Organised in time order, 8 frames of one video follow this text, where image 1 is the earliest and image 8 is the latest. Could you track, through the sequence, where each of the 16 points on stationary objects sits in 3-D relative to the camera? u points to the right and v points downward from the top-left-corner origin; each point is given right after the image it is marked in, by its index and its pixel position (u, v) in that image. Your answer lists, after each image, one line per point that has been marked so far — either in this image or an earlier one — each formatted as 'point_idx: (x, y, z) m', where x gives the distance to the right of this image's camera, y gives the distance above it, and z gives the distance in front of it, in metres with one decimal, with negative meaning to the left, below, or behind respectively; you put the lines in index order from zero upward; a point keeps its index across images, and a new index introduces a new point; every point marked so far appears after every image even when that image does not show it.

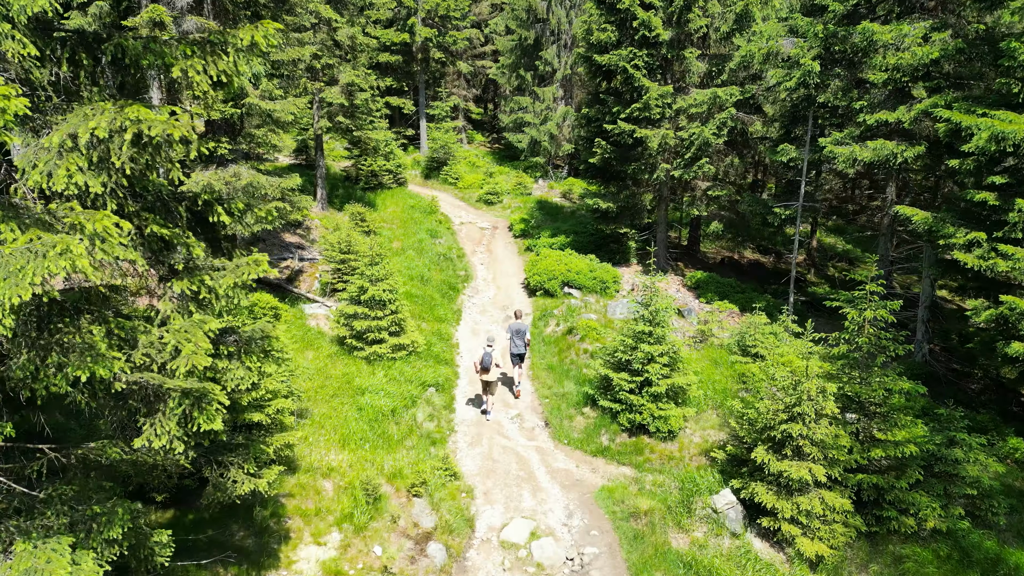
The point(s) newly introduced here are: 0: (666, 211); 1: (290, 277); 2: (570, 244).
0: (+3.8, +1.9, +17.8) m
1: (-4.9, +0.2, +15.6) m
2: (+1.5, +1.2, +19.0) m
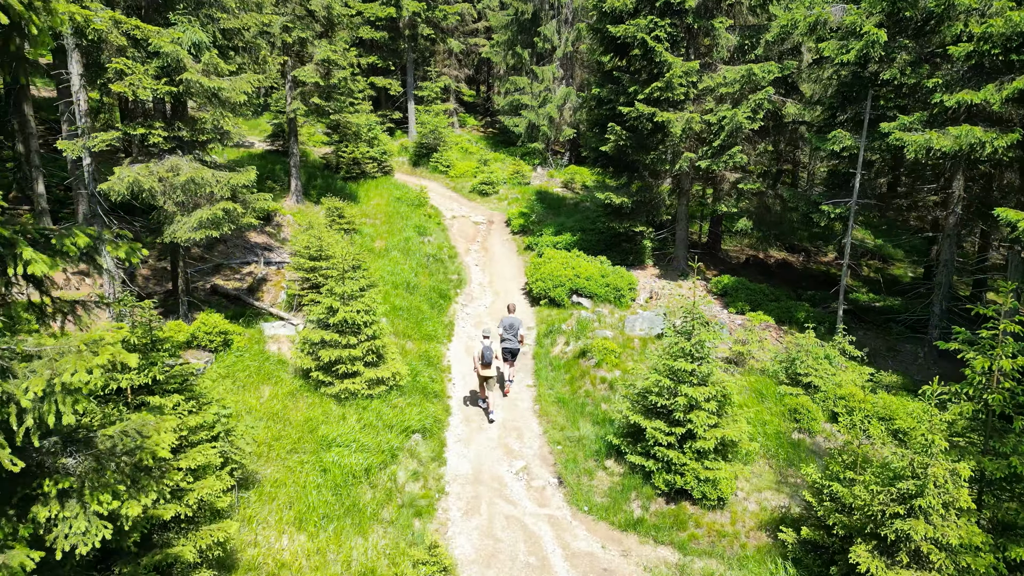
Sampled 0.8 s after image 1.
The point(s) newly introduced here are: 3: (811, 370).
0: (+3.8, +1.8, +15.6) m
1: (-4.9, 0.0, +13.3) m
2: (+1.5, +1.1, +16.7) m
3: (+4.5, -1.2, +10.8) m
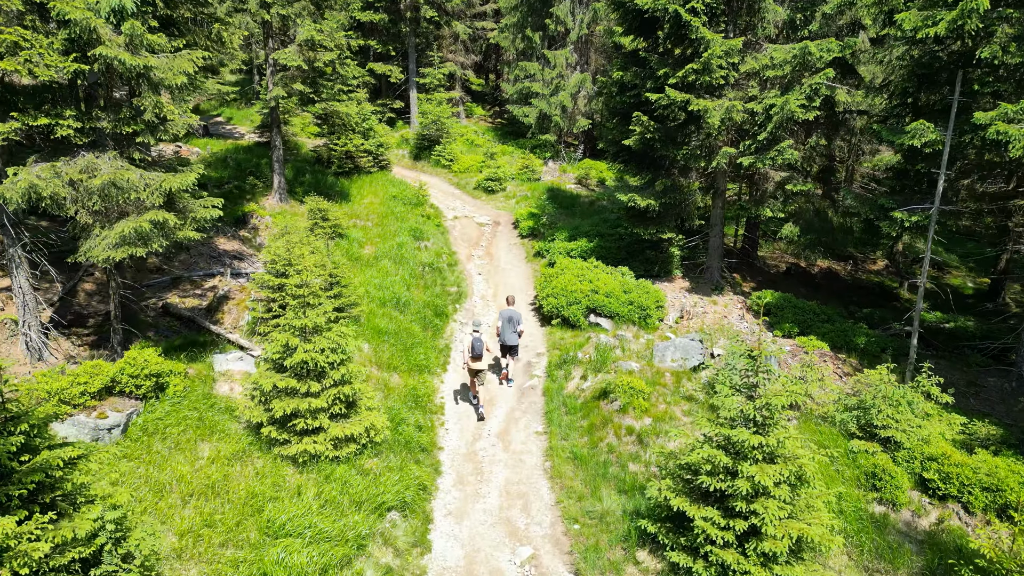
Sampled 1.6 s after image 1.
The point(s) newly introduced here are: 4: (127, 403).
0: (+3.9, +1.5, +13.4) m
1: (-4.7, -0.3, +11.3) m
2: (+1.7, +0.8, +14.6) m
3: (+4.6, -1.6, +8.7) m
4: (-4.2, -1.3, +7.9) m
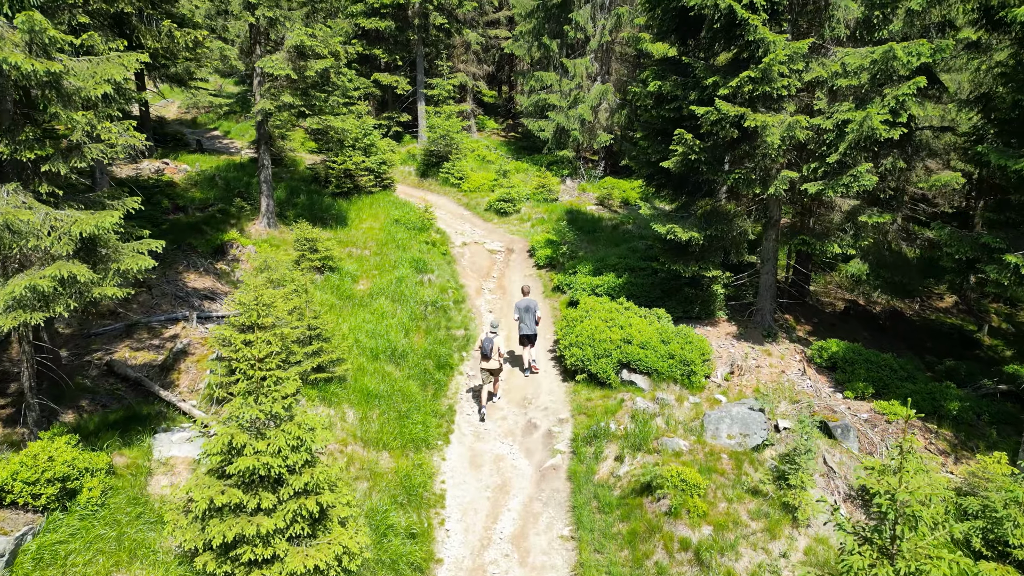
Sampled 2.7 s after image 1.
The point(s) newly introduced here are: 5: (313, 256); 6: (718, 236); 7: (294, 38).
0: (+4.2, +0.7, +11.3) m
1: (-4.5, -1.0, +9.4) m
2: (+1.9, 0.0, +12.6) m
3: (+4.8, -2.3, +6.6) m
4: (-4.1, -1.9, +5.9) m
5: (-3.6, +0.6, +12.9) m
6: (+3.2, +0.8, +11.2) m
7: (-4.3, +4.9, +14.1) m
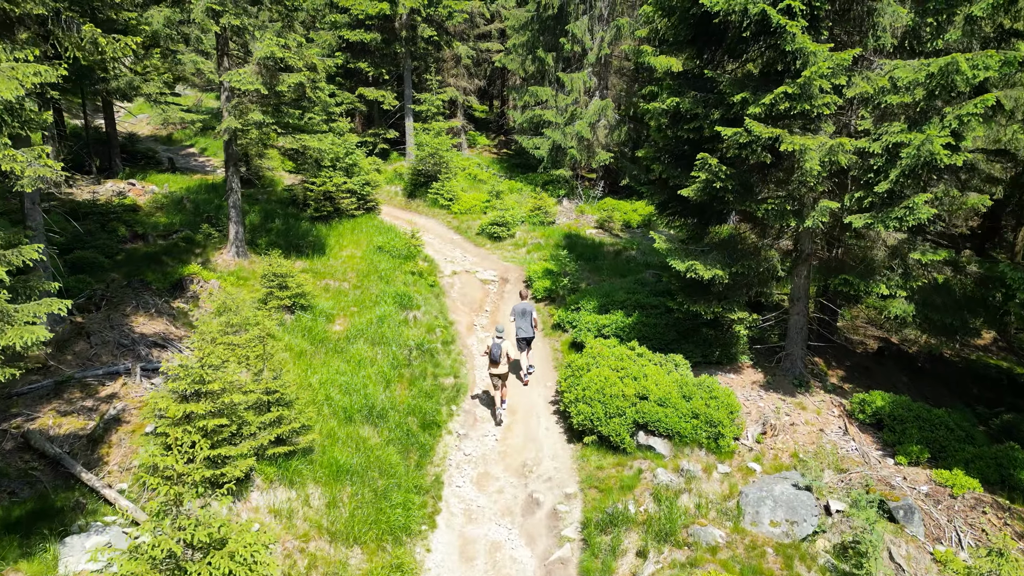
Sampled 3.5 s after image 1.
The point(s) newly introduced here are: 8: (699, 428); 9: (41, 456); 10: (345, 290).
0: (+4.1, +0.1, +10.0) m
1: (-4.5, -1.6, +7.8) m
2: (+1.9, -0.6, +11.2) m
3: (+4.8, -2.8, +5.2) m
4: (-4.0, -2.4, +4.4) m
5: (-3.6, -0.1, +11.4) m
6: (+3.1, +0.2, +9.8) m
7: (-4.4, +4.2, +12.7) m
8: (+2.3, -1.7, +8.7) m
9: (-4.9, -1.7, +7.4) m
10: (-3.1, 0.0, +13.2) m
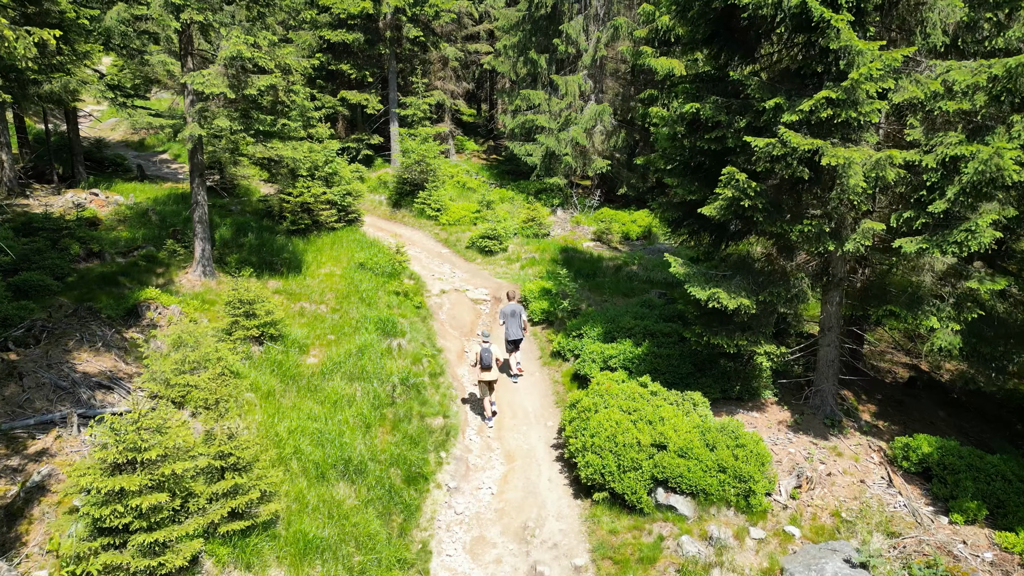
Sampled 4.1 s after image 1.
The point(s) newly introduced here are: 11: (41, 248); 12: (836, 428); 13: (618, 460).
0: (+4.1, -0.3, +8.8) m
1: (-4.5, -1.9, +6.6) m
2: (+1.8, -1.0, +10.0) m
3: (+4.8, -3.2, +4.0) m
4: (-4.0, -2.8, +3.1) m
5: (-3.7, -0.5, +10.2) m
6: (+3.1, -0.1, +8.6) m
7: (-4.5, +3.8, +11.4) m
8: (+2.2, -2.1, +7.5) m
9: (-4.8, -2.1, +6.1) m
10: (-3.1, -0.4, +11.9) m
11: (-8.2, +0.7, +12.5) m
12: (+4.1, -1.8, +9.1) m
13: (+1.2, -1.9, +7.9) m
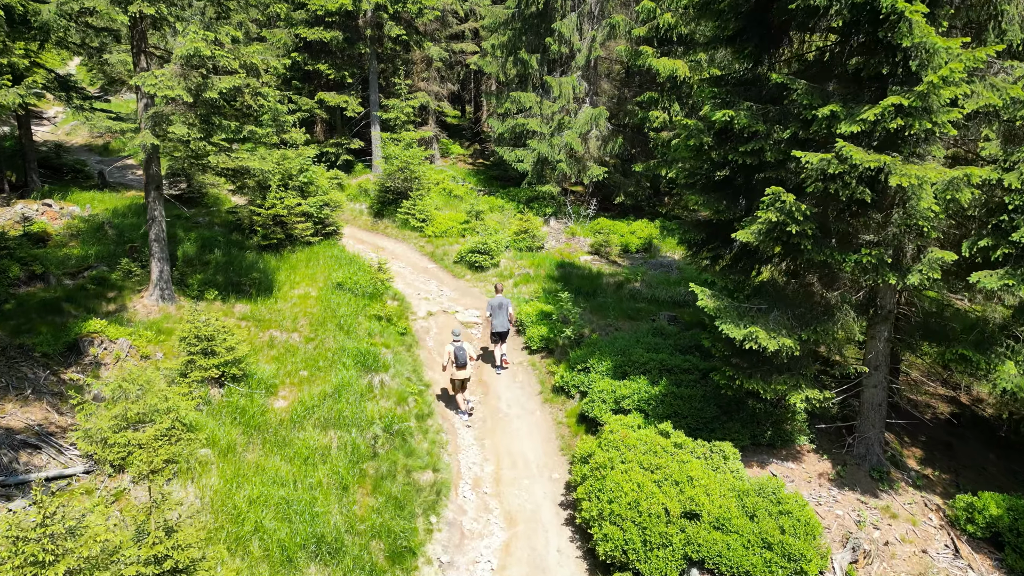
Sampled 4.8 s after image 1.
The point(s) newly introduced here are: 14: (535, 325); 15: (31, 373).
0: (+4.1, -0.6, +7.7) m
1: (-4.5, -2.4, +5.2) m
2: (+1.8, -1.4, +8.8) m
3: (+5.0, -3.5, +2.9) m
4: (-3.8, -3.2, +1.8) m
5: (-3.7, -0.9, +8.8) m
6: (+3.1, -0.5, +7.4) m
7: (-4.6, +3.4, +10.1) m
8: (+2.3, -2.4, +6.3) m
9: (-4.7, -2.5, +4.7) m
10: (-3.2, -0.8, +10.6) m
11: (-8.3, +0.3, +11.0) m
12: (+4.2, -2.1, +7.9) m
13: (+1.2, -2.3, +6.7) m
14: (+0.4, -0.6, +11.8) m
15: (-5.7, -1.0, +8.5) m
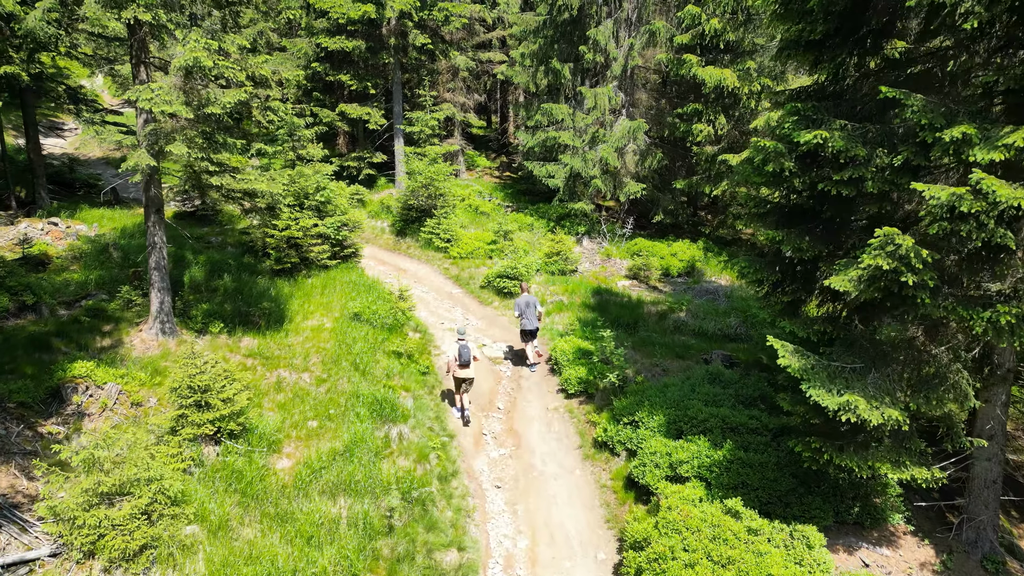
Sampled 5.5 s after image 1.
0: (+4.5, -1.1, +6.3) m
1: (-4.2, -2.8, +4.1) m
2: (+2.2, -1.9, +7.5) m
3: (+5.2, -4.0, +1.5) m
4: (-3.6, -3.6, +0.6) m
5: (-3.3, -1.3, +7.7) m
6: (+3.5, -1.0, +6.1) m
7: (-4.1, +2.9, +9.0) m
8: (+2.6, -2.9, +5.0) m
9: (-4.5, -2.9, +3.6) m
10: (-2.7, -1.3, +9.5) m
11: (-7.8, -0.2, +10.1) m
12: (+4.5, -2.6, +6.5) m
13: (+1.5, -2.7, +5.4) m
14: (+0.9, -1.1, +10.6) m
15: (-5.3, -1.4, +7.5) m
